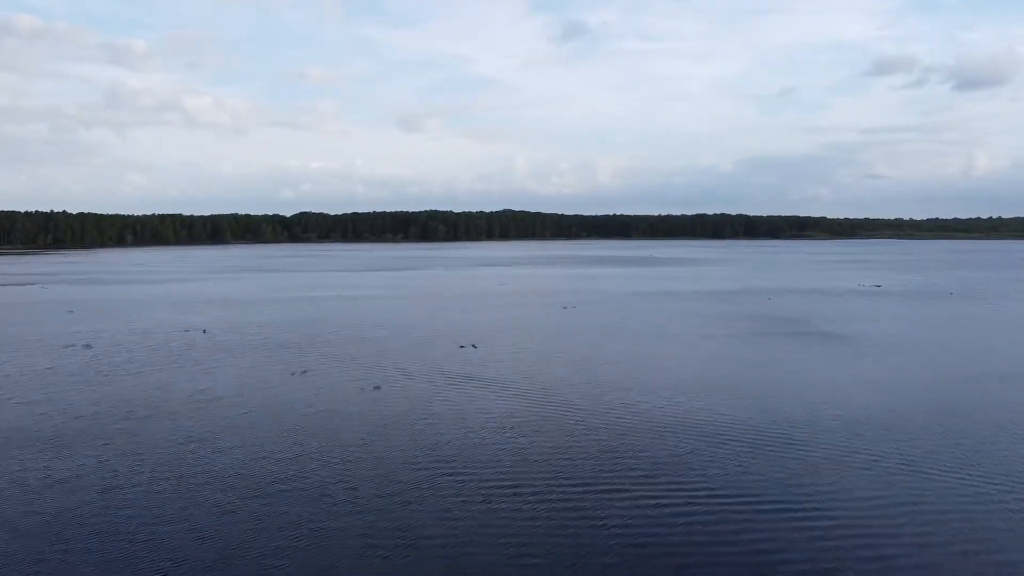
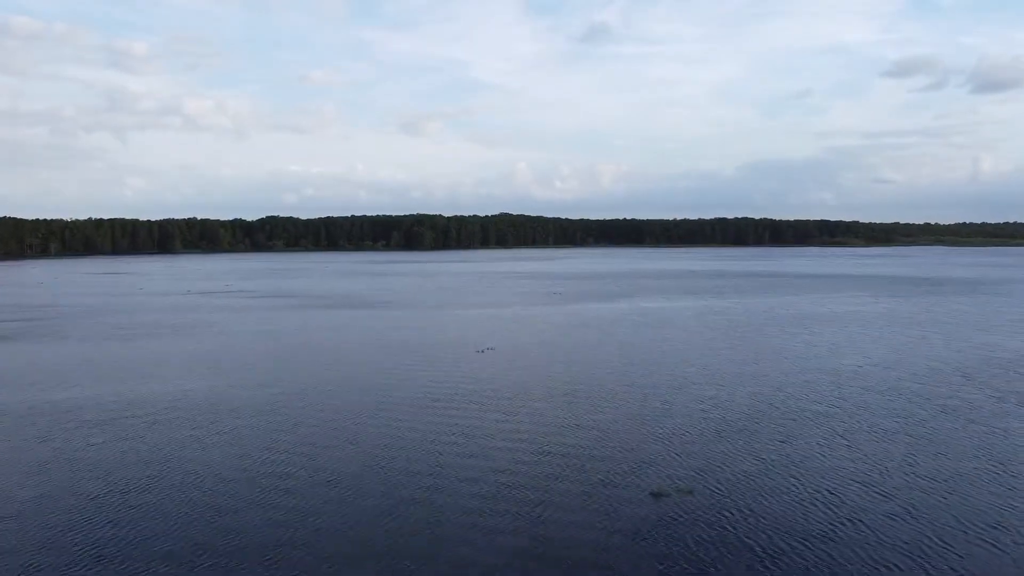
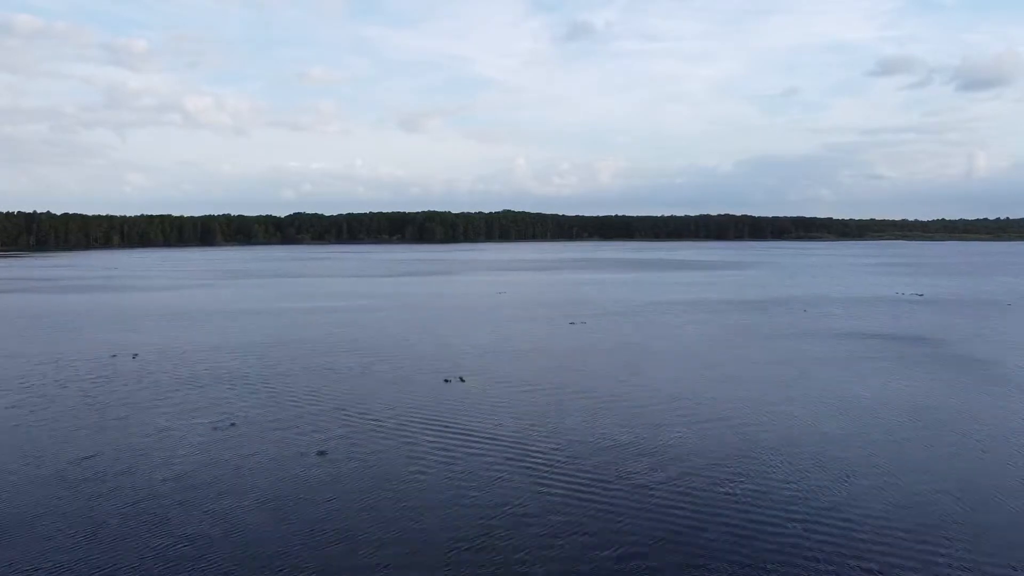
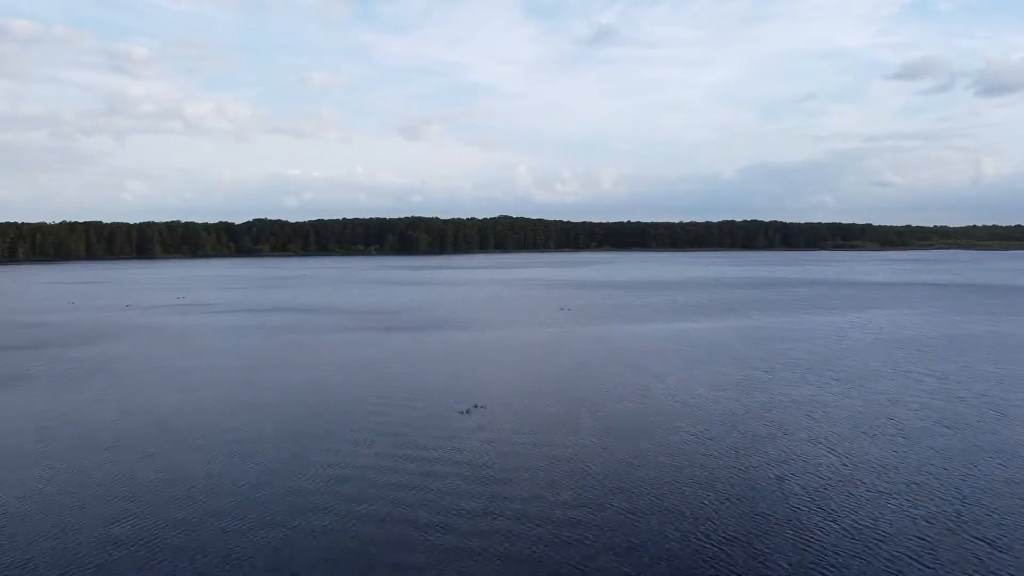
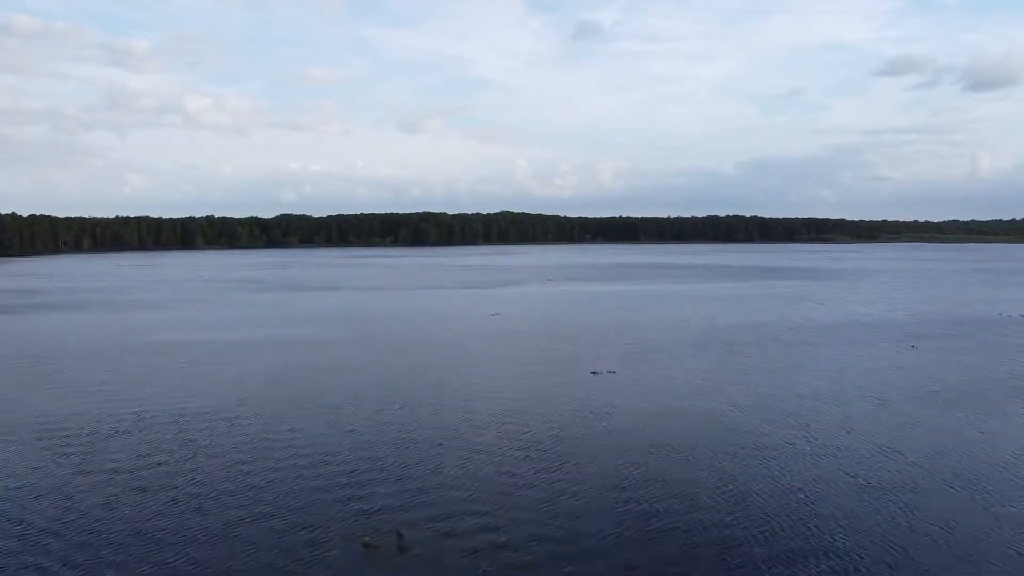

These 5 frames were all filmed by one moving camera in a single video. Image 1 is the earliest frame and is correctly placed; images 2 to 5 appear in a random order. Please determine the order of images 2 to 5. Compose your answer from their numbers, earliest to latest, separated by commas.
3, 5, 2, 4
